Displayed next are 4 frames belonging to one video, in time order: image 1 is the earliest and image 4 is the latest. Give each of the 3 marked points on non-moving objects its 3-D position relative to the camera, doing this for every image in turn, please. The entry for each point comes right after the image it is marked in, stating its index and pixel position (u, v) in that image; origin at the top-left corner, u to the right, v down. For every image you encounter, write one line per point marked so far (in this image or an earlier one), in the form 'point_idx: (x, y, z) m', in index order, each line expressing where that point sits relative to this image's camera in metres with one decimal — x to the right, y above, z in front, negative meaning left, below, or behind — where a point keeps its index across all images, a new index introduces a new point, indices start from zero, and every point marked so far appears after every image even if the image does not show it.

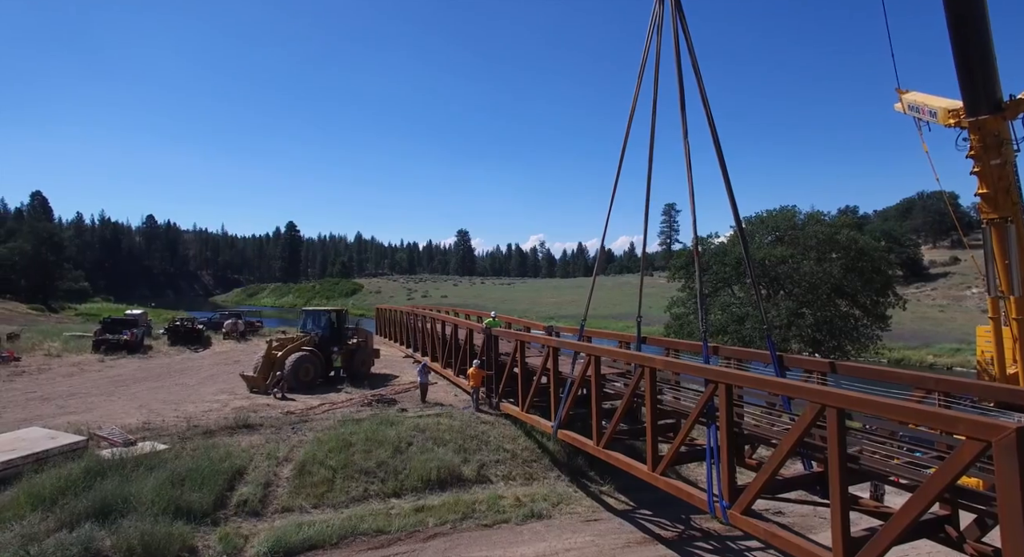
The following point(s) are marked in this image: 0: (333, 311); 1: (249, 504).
0: (-4.5, -0.8, +14.4) m
1: (-3.2, -2.8, +7.0) m
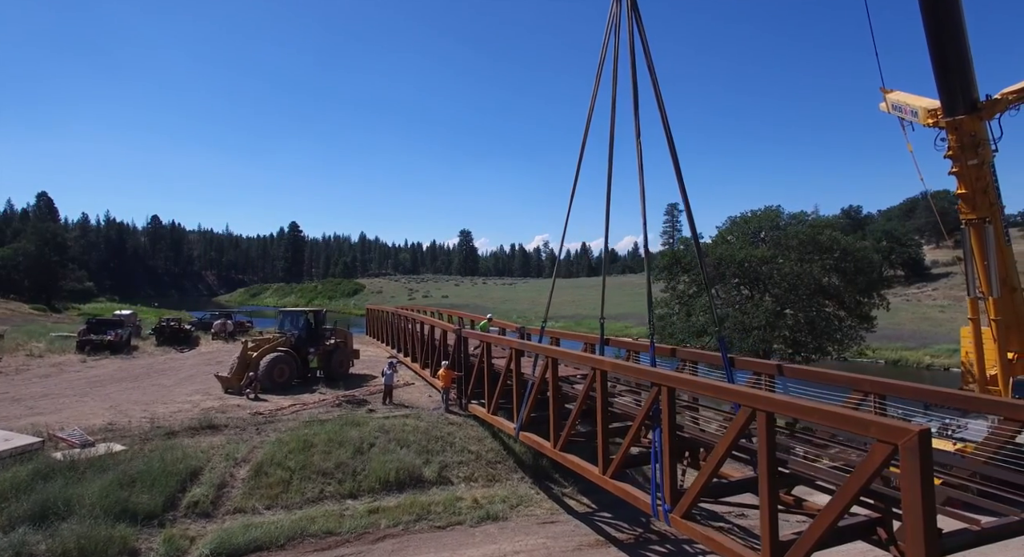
0: (-5.1, -0.8, +14.4) m
1: (-3.9, -2.8, +7.0) m
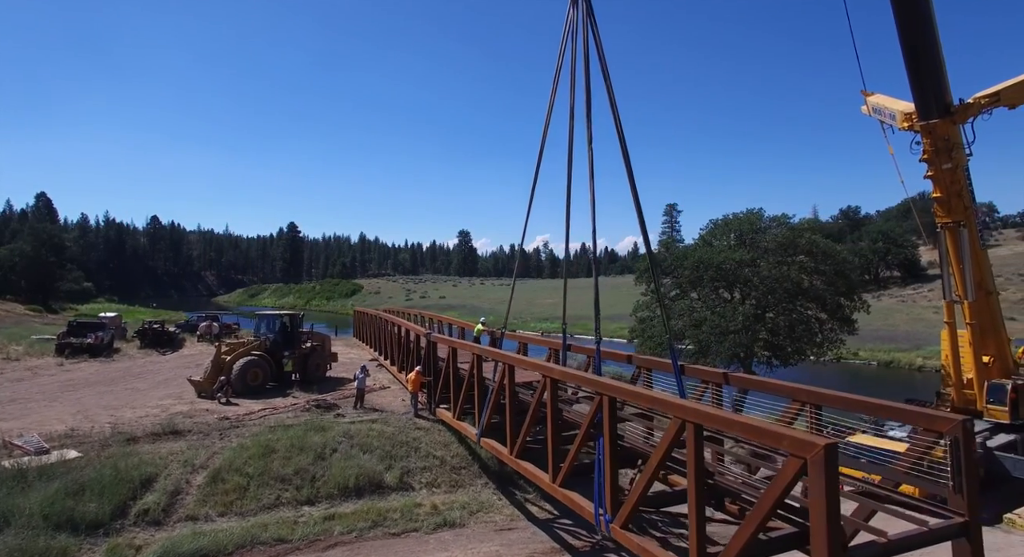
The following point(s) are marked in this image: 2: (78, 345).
0: (-5.7, -0.9, +14.4) m
1: (-4.5, -2.9, +7.0) m
2: (-13.7, -2.1, +17.9) m
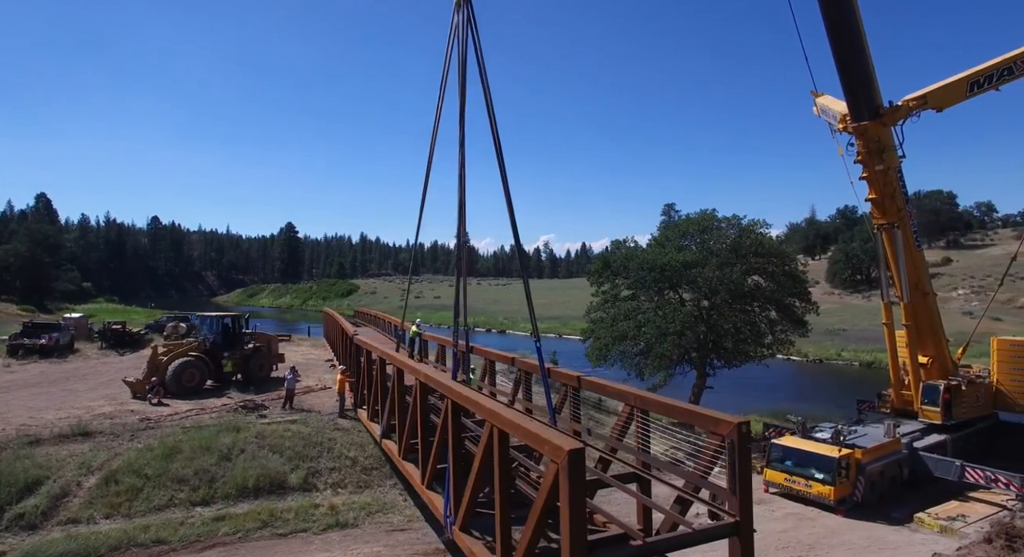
0: (-7.2, -1.0, +14.4) m
1: (-6.0, -2.9, +7.0) m
2: (-15.2, -2.1, +18.0) m
